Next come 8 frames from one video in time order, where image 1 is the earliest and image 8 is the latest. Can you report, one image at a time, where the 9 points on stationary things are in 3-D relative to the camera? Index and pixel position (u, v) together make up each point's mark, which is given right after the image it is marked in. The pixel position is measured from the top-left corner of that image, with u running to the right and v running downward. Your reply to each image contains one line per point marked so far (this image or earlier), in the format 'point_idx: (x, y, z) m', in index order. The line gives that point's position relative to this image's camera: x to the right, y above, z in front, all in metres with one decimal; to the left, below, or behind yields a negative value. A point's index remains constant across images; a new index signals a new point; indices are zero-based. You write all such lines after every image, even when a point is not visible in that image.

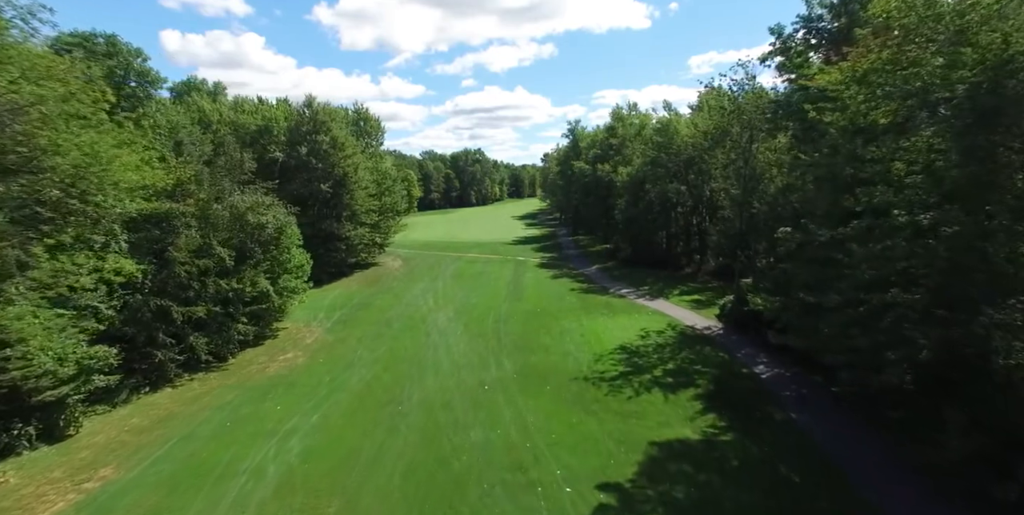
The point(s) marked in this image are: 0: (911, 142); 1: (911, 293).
0: (+8.0, +2.3, +11.2) m
1: (+7.7, -0.7, +10.7) m
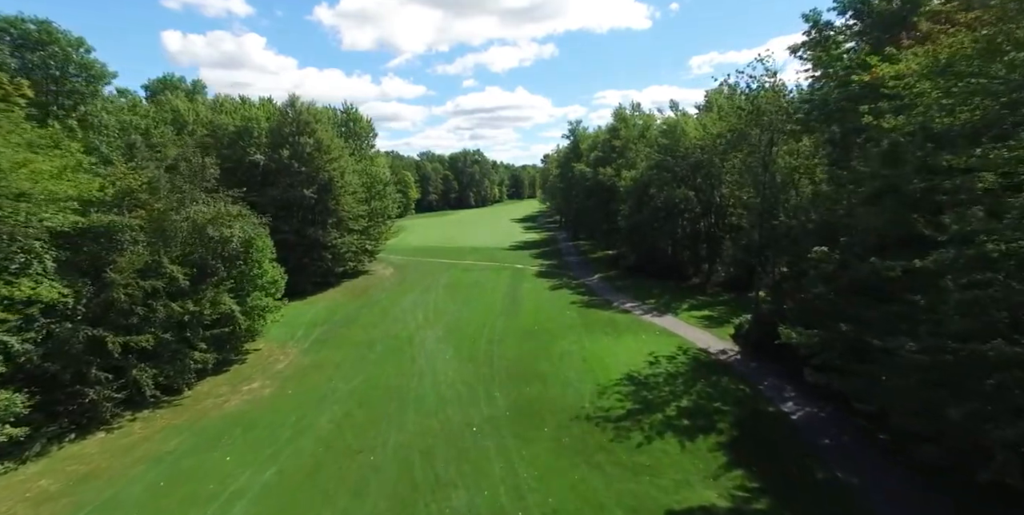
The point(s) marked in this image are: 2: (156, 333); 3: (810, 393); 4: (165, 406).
0: (+7.8, +1.7, +8.6) m
1: (+7.4, -1.3, +8.1) m
2: (-11.6, -2.4, +18.0) m
3: (+9.9, -4.5, +18.5) m
4: (-11.3, -4.9, +18.0) m
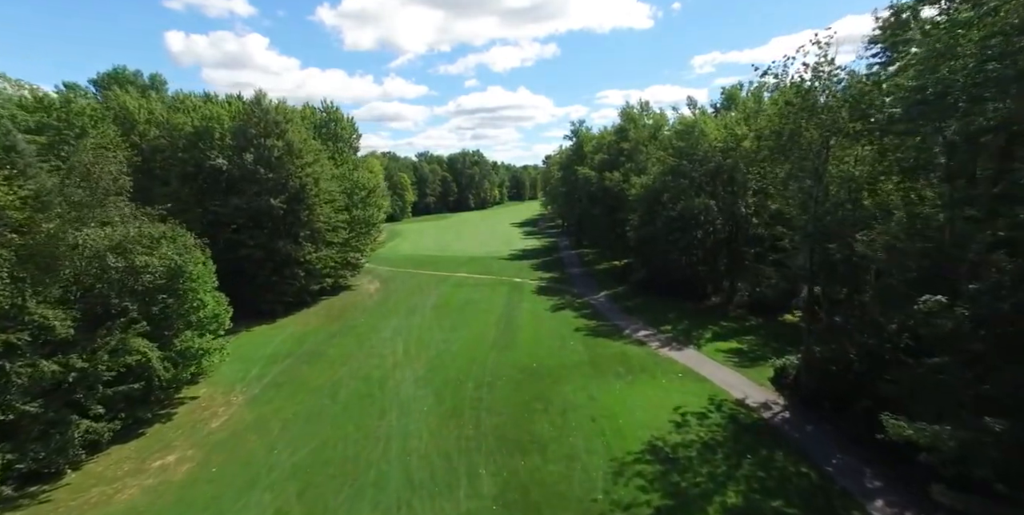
0: (+7.4, +0.6, +3.9) m
1: (+7.1, -2.4, +3.4) m
2: (-11.9, -3.5, +13.3) m
3: (+9.6, -5.6, +13.8) m
4: (-11.6, -5.9, +13.4) m
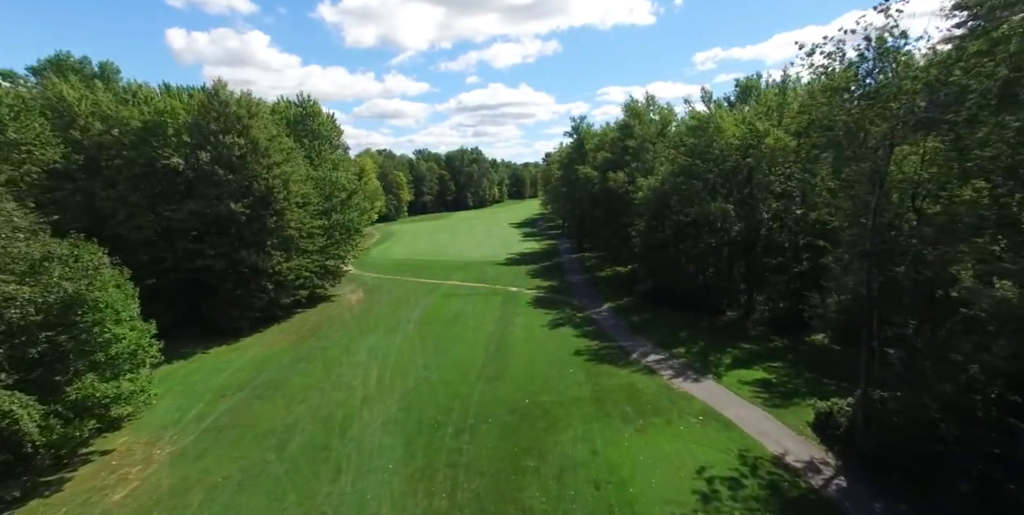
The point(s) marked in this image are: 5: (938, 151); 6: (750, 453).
0: (+6.9, -0.2, 0.0) m
1: (+6.6, -3.2, -0.5) m
2: (-12.3, -4.2, +9.5) m
3: (+9.1, -6.3, +9.9) m
4: (-12.0, -6.6, +9.5) m
5: (+11.9, +3.0, +15.3) m
6: (+7.1, -5.8, +16.7) m
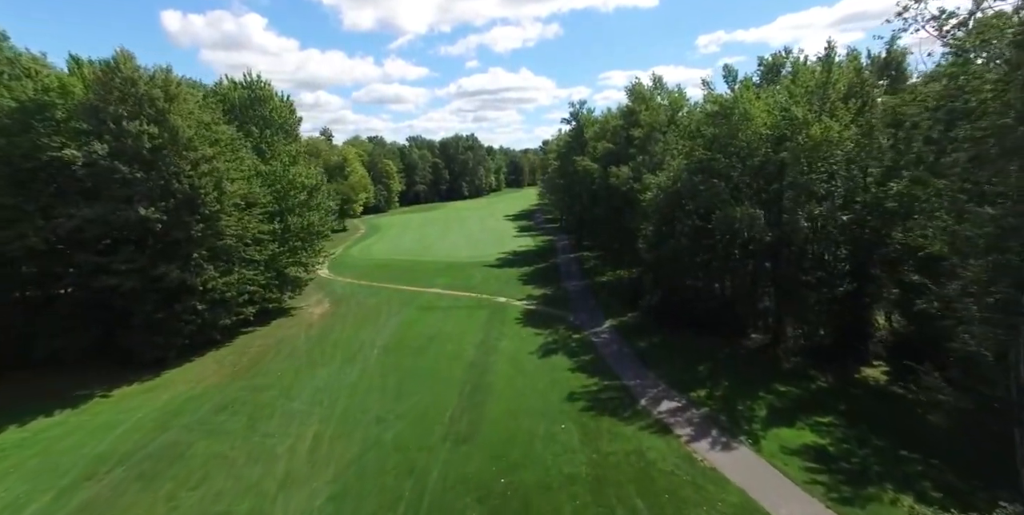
0: (+6.0, -1.8, -5.8) m
1: (+5.7, -4.8, -6.1) m
2: (-13.2, -5.5, +3.8) m
3: (+8.2, -7.6, +4.3) m
4: (-12.9, -7.9, +4.0) m
5: (+11.0, +1.8, +9.5) m
6: (+6.2, -6.9, +11.1) m
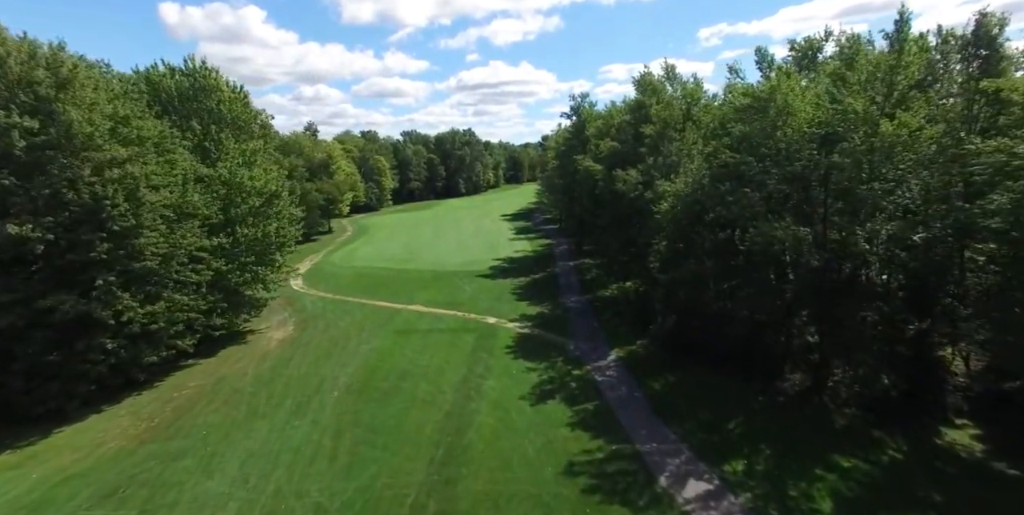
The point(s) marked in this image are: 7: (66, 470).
0: (+5.5, -3.2, -10.9) m
1: (+5.1, -6.2, -11.2) m
2: (-13.8, -6.8, -1.2) m
3: (+7.7, -8.9, -0.7) m
4: (-13.5, -9.2, -1.1) m
5: (+10.4, +0.5, +4.3) m
6: (+5.6, -8.2, +6.0) m
7: (-13.7, -6.8, +17.1) m
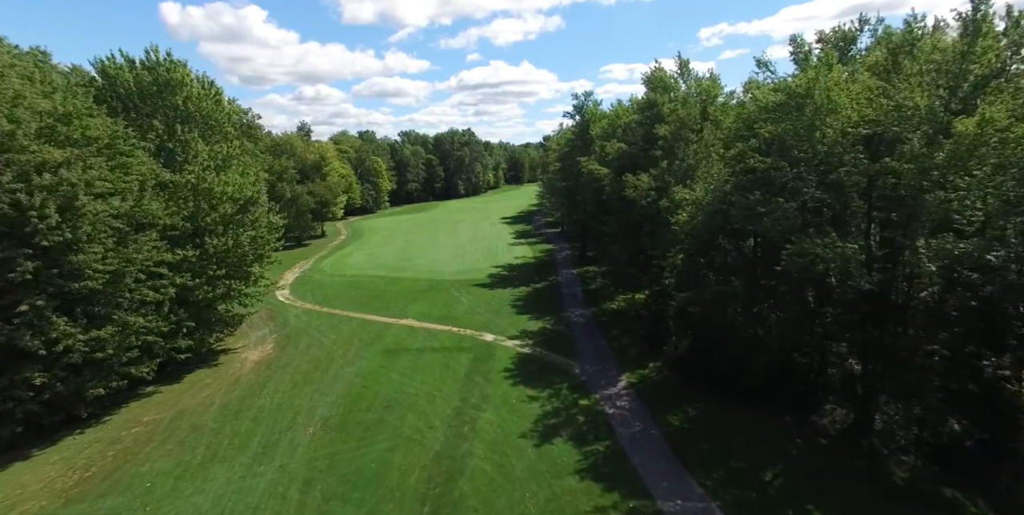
0: (+5.4, -3.9, -13.9) m
1: (+5.1, -6.9, -14.2) m
2: (-13.9, -7.5, -4.2) m
3: (+7.6, -9.6, -3.7) m
4: (-13.6, -9.9, -4.1) m
5: (+10.4, -0.2, +1.3) m
6: (+5.6, -8.9, +3.0) m
7: (-13.8, -7.5, +14.1) m
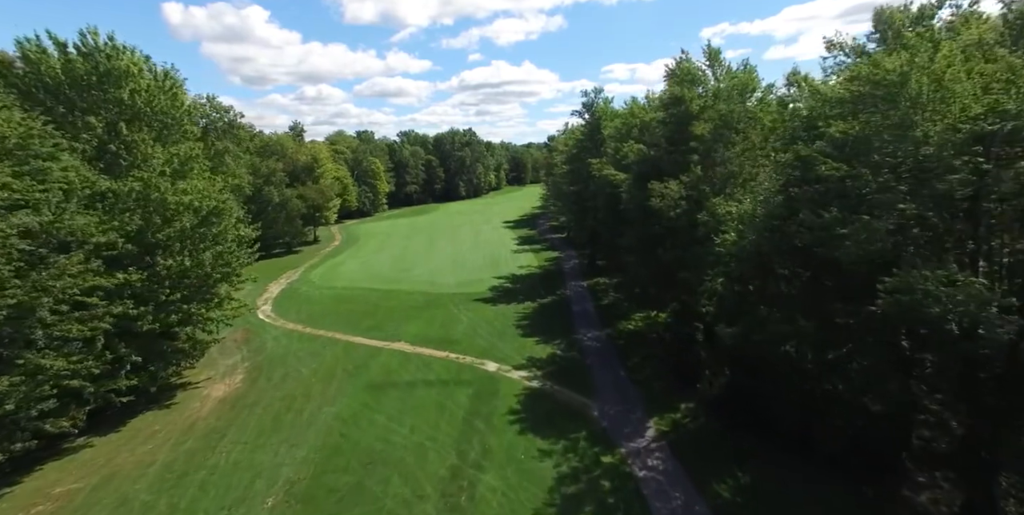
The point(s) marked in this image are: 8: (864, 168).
0: (+5.6, -4.8, -18.2) m
1: (+5.2, -7.8, -18.5) m
2: (-13.7, -8.4, -8.5) m
3: (+7.8, -10.6, -8.0) m
4: (-13.4, -10.8, -8.3) m
5: (+10.6, -1.1, -3.0) m
6: (+5.8, -9.8, -1.3) m
7: (-13.5, -8.4, +9.9) m
8: (+9.9, +2.6, +16.0) m
